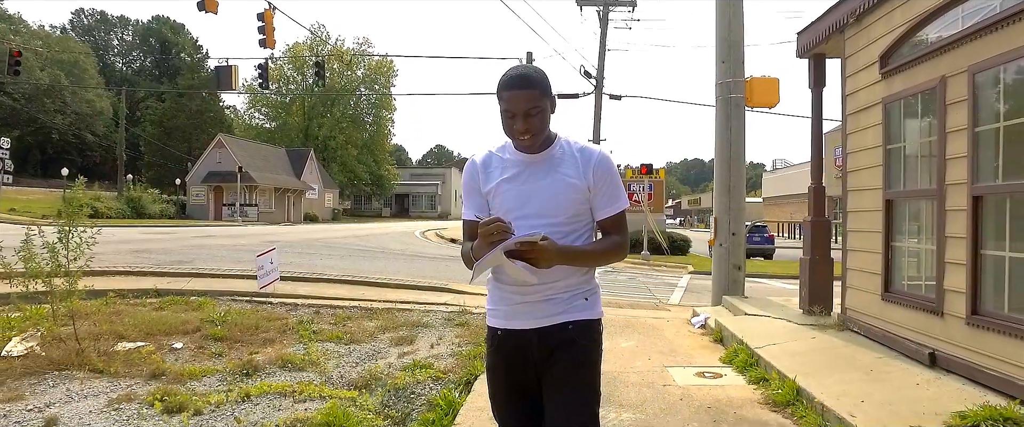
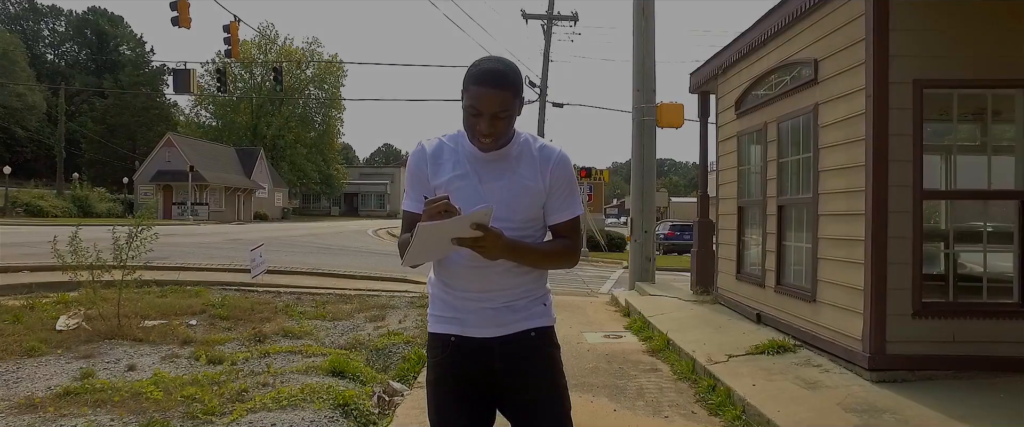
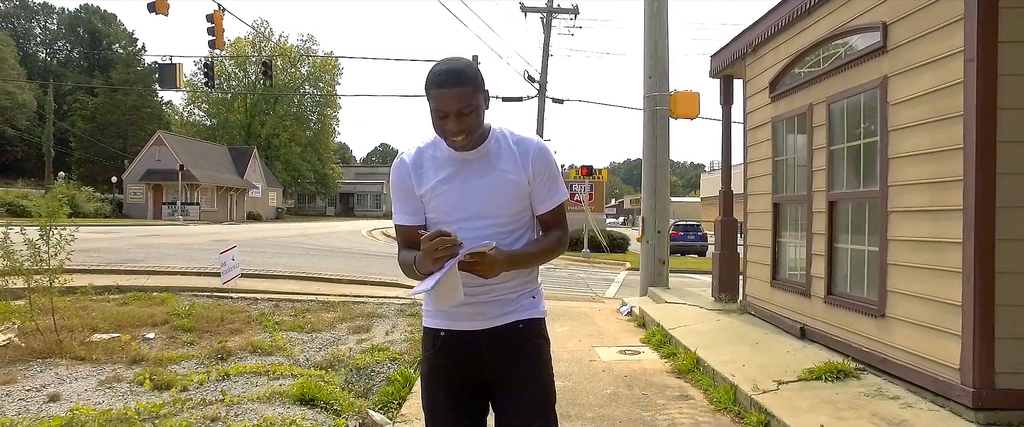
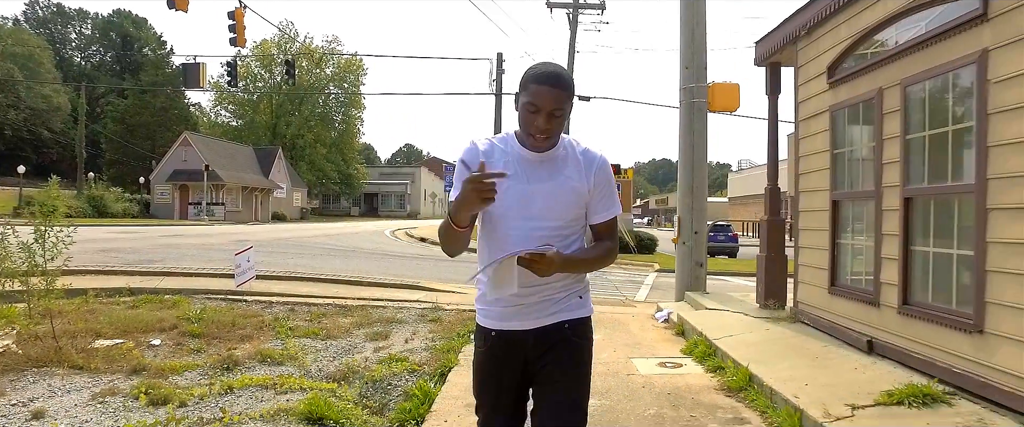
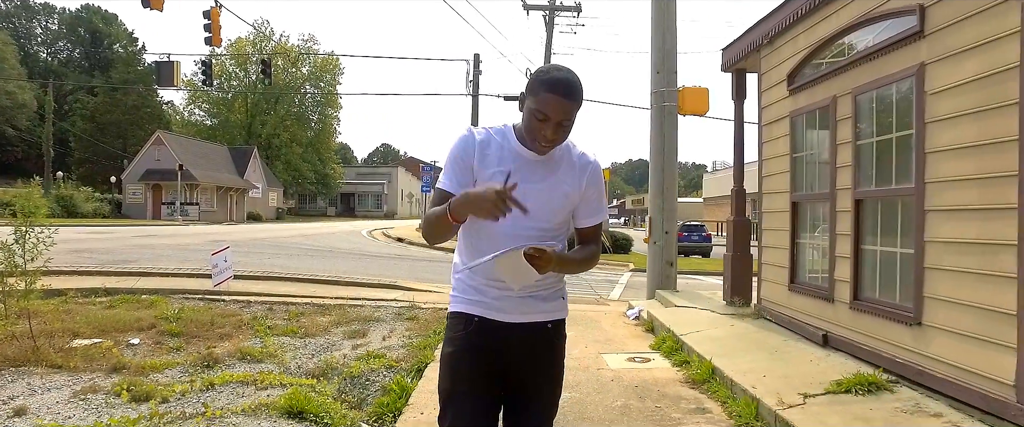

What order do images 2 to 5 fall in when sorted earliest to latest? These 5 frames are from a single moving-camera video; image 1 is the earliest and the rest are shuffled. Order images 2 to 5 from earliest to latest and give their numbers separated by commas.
4, 5, 3, 2
